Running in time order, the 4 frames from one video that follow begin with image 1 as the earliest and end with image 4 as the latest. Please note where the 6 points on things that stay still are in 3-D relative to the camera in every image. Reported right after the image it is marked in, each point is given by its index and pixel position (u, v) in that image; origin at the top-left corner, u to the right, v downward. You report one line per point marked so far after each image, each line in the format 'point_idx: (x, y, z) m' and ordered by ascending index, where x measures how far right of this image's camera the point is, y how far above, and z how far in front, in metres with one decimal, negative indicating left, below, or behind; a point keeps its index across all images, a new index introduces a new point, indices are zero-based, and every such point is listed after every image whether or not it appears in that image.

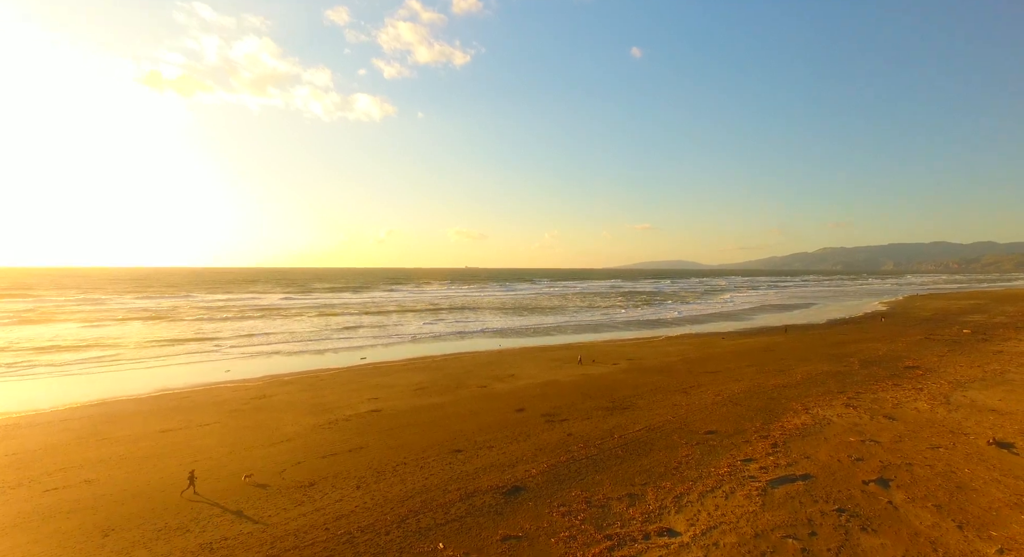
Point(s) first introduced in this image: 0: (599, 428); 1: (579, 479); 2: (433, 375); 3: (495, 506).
0: (+1.5, -3.8, +10.9) m
1: (+1.2, -3.9, +9.4) m
2: (-1.9, -3.7, +14.7) m
3: (-0.3, -3.3, +7.7) m
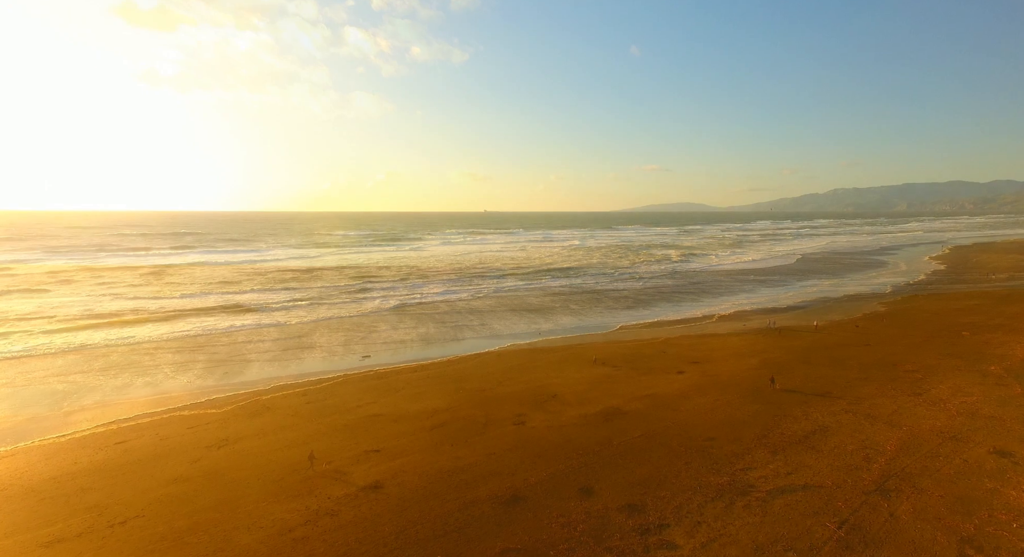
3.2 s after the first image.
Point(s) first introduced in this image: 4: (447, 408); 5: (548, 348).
0: (+1.5, -3.4, +11.0) m
1: (+1.2, -3.6, +9.5) m
2: (-1.8, -2.9, +14.8) m
3: (-0.2, -3.3, +7.8) m
4: (-1.6, -3.1, +13.6) m
5: (+1.2, -2.4, +19.6) m
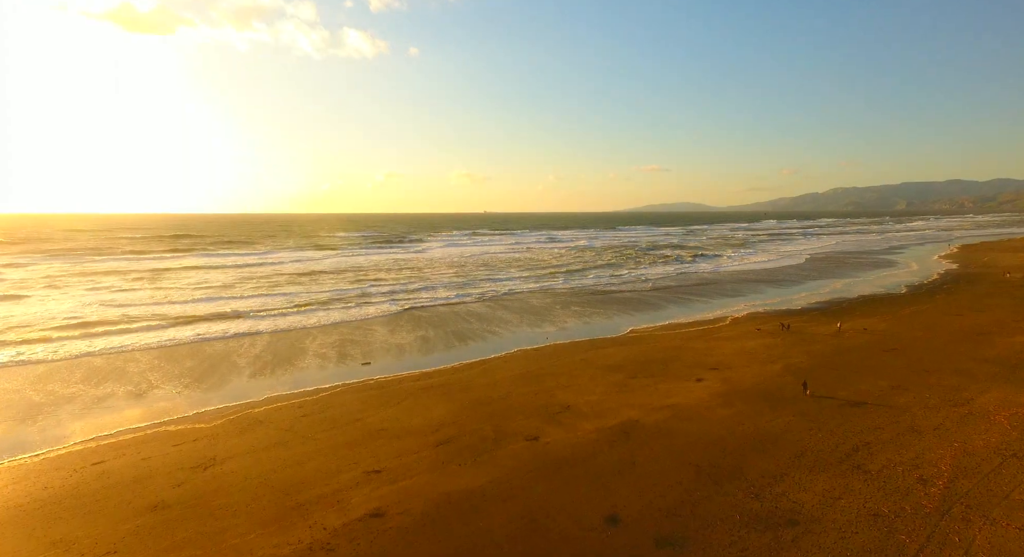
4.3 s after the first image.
0: (+1.8, -3.5, +10.0) m
1: (+1.5, -3.7, +8.5) m
2: (-1.5, -3.0, +13.8) m
3: (0.0, -3.3, +6.8) m
4: (-1.3, -3.2, +12.6) m
5: (+1.5, -2.5, +18.6) m
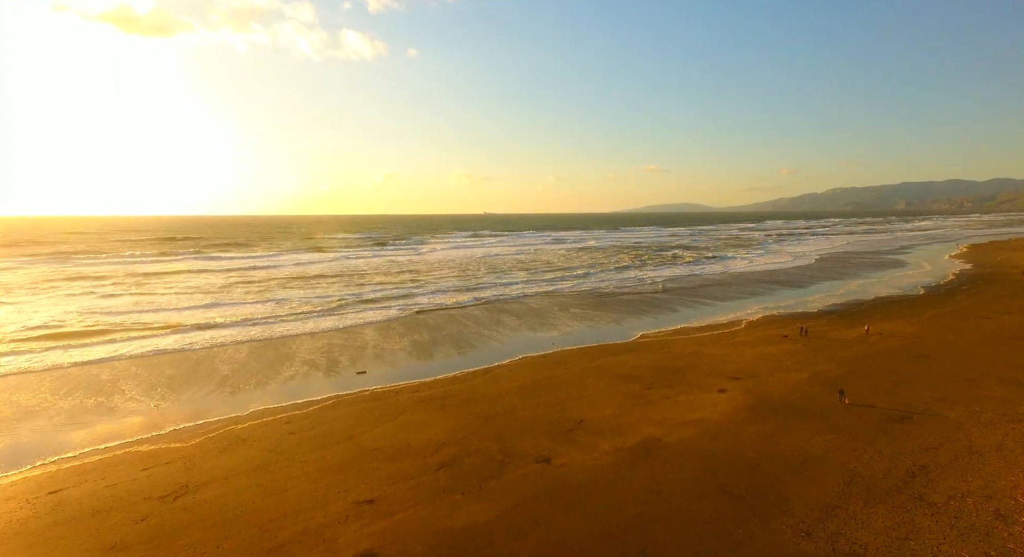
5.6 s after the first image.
0: (+2.0, -3.6, +8.8) m
1: (+1.7, -3.7, +7.3) m
2: (-1.4, -3.1, +12.5) m
3: (+0.2, -3.4, +5.5) m
4: (-1.1, -3.2, +11.3) m
5: (+1.7, -2.5, +17.4) m
